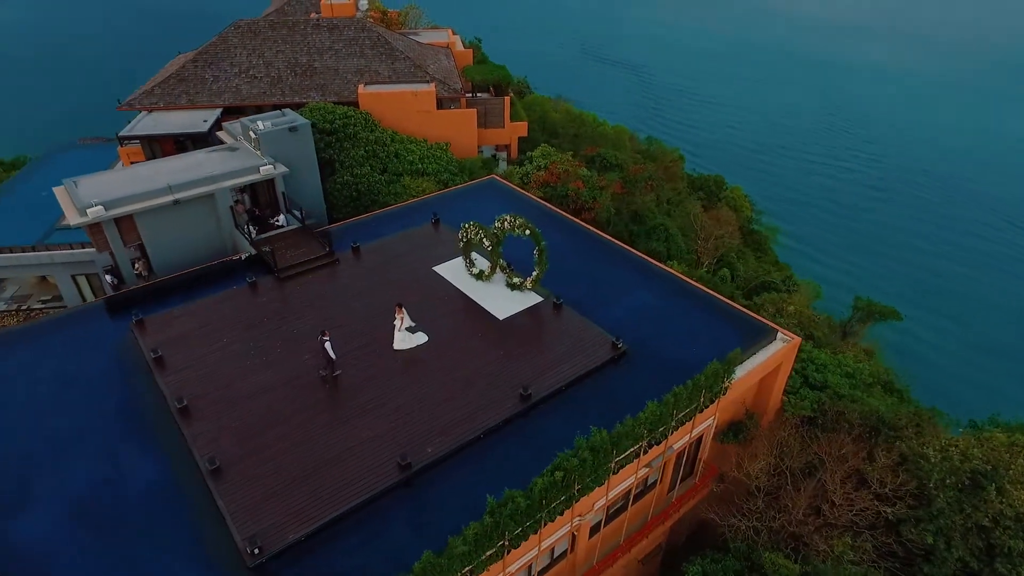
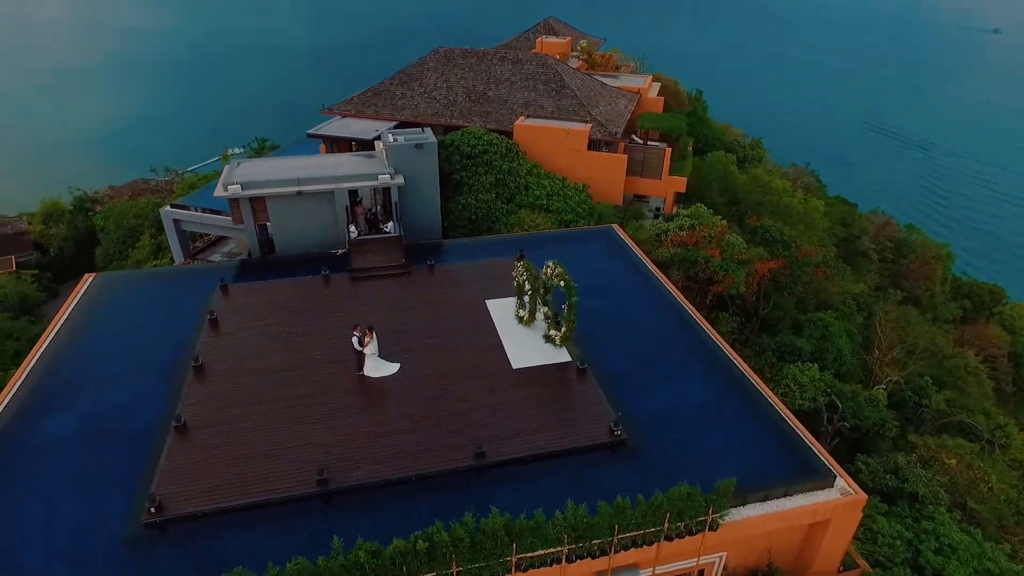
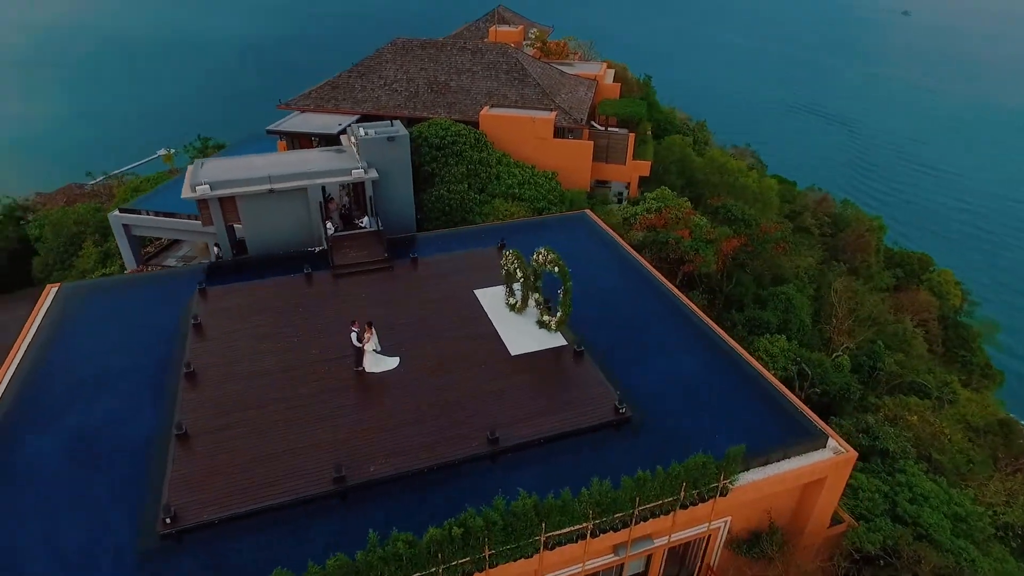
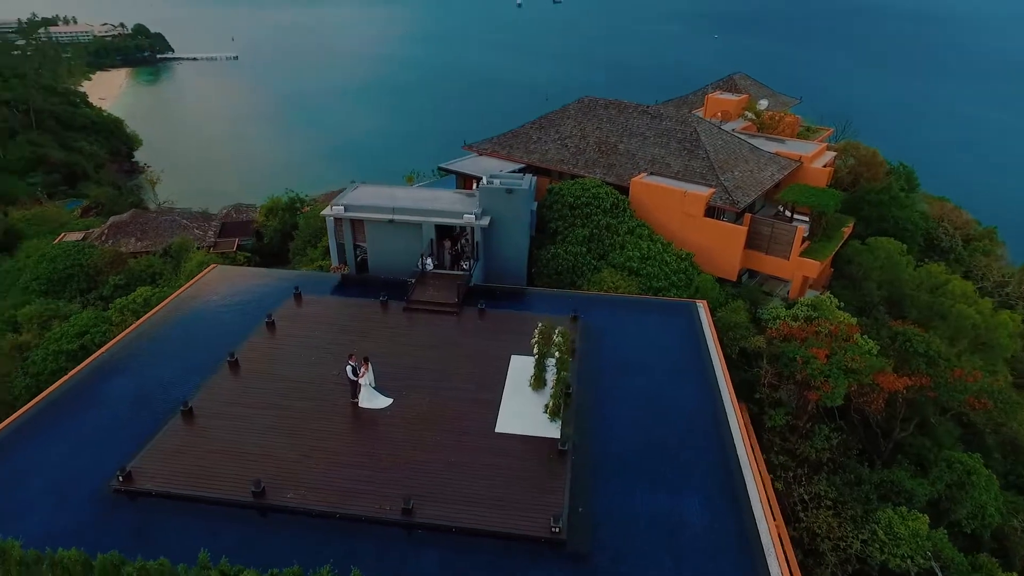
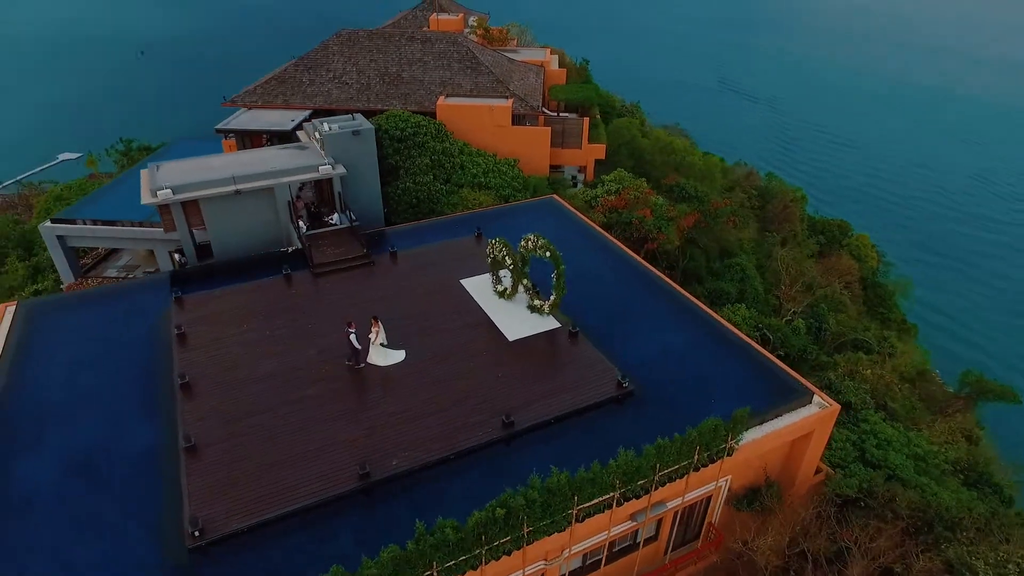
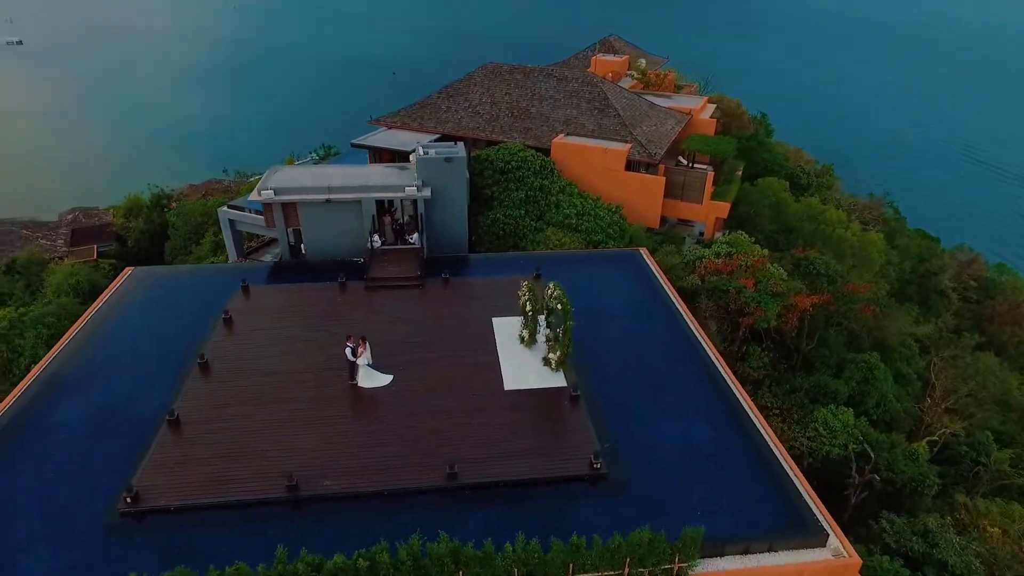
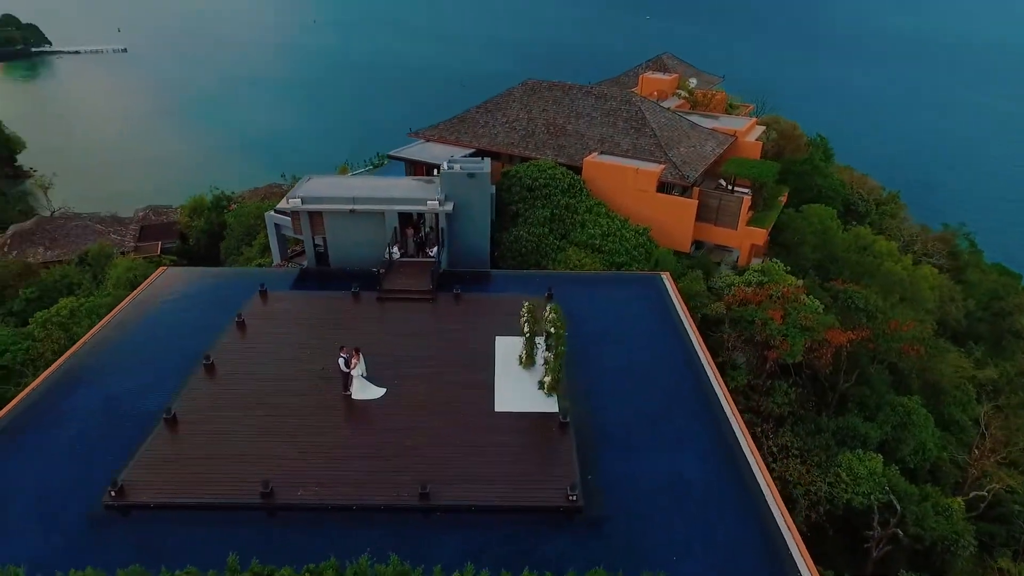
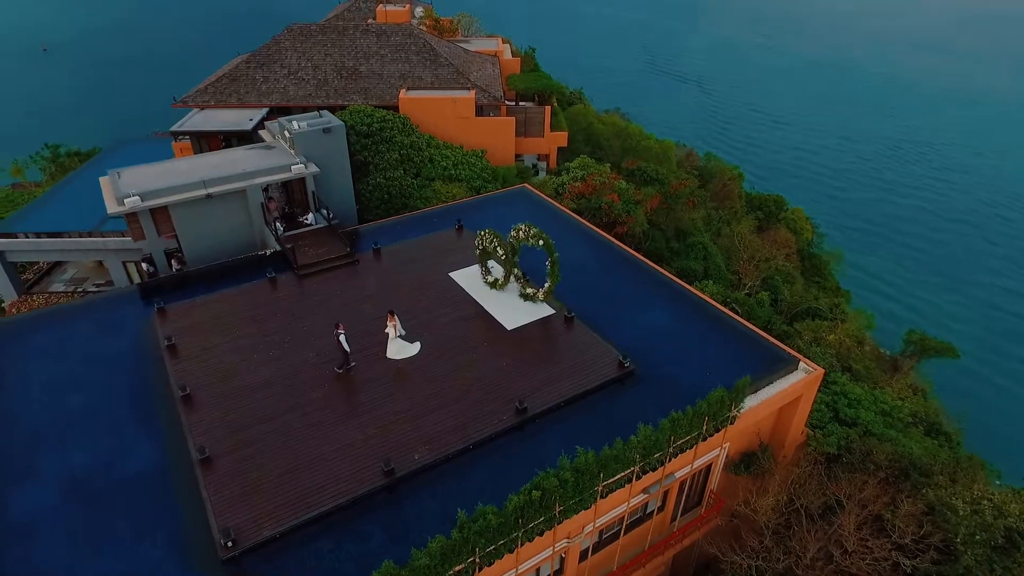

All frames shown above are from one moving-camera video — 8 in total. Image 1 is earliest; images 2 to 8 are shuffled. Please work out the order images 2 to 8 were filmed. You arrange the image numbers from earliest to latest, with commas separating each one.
8, 5, 3, 2, 6, 7, 4
